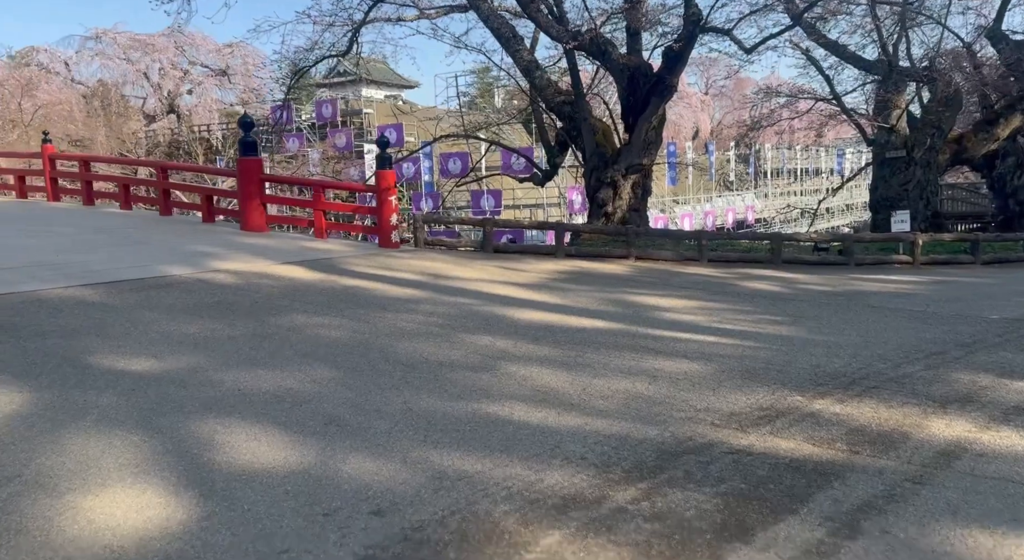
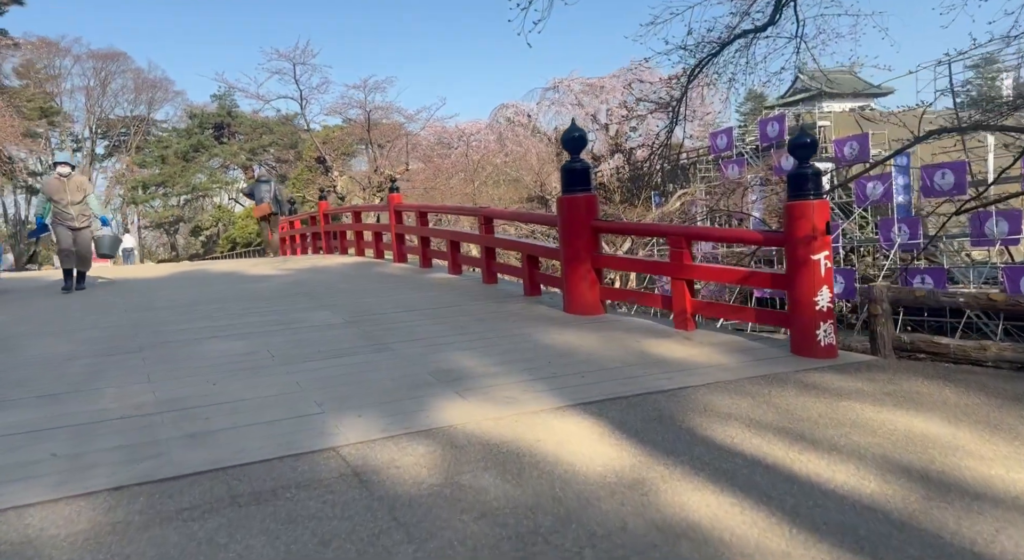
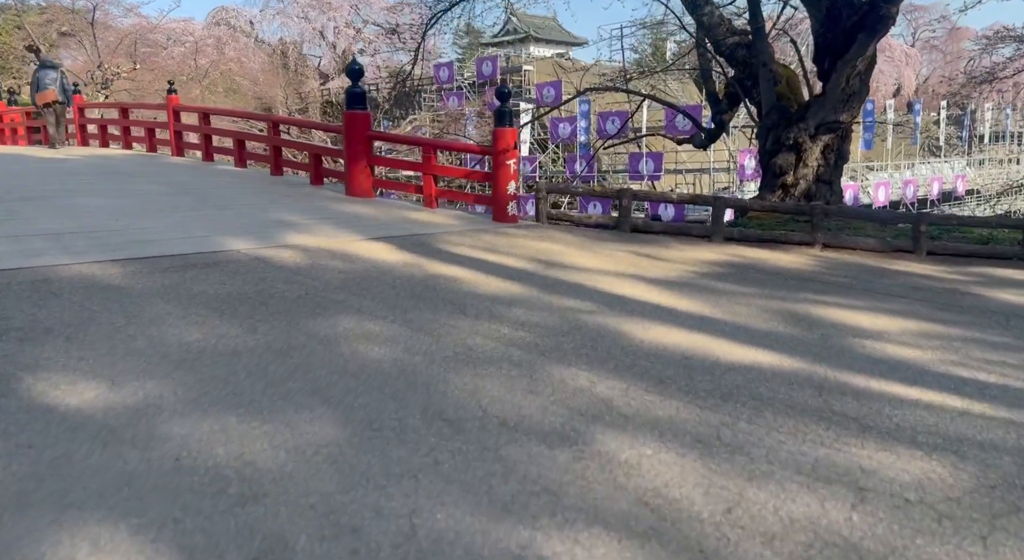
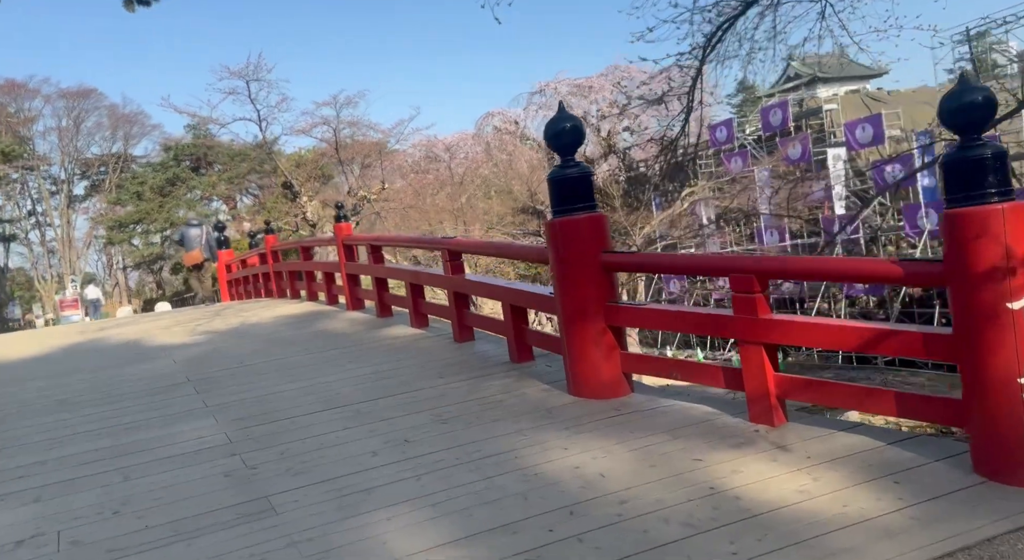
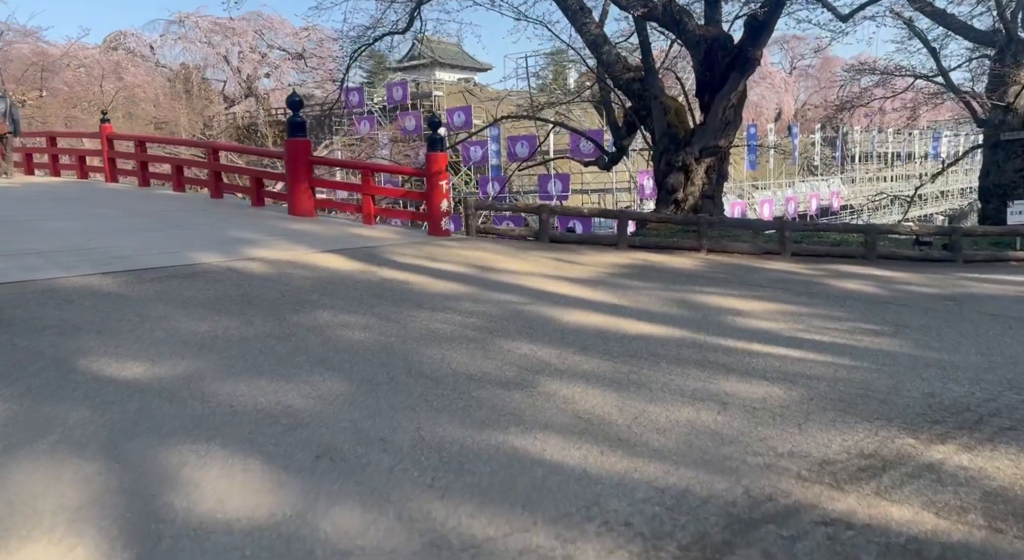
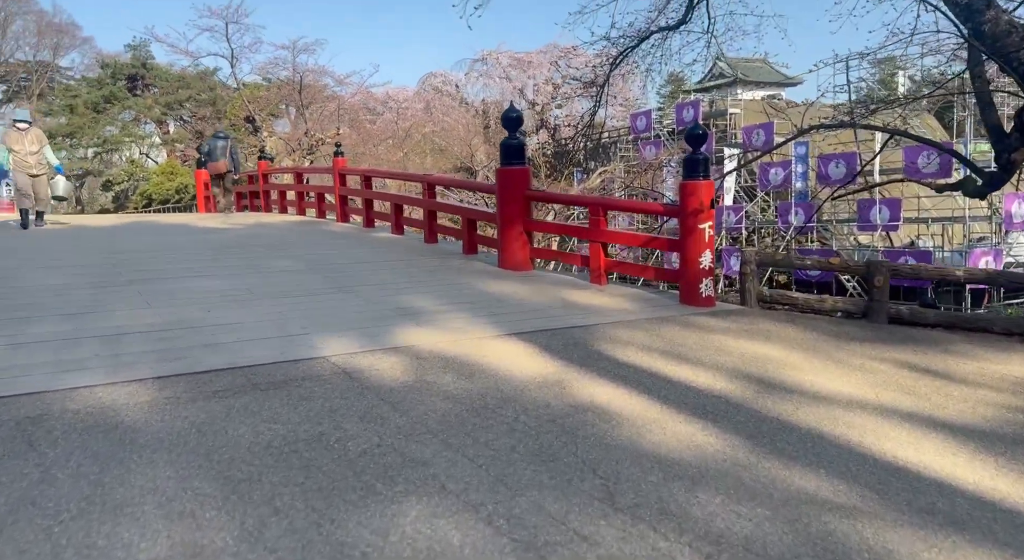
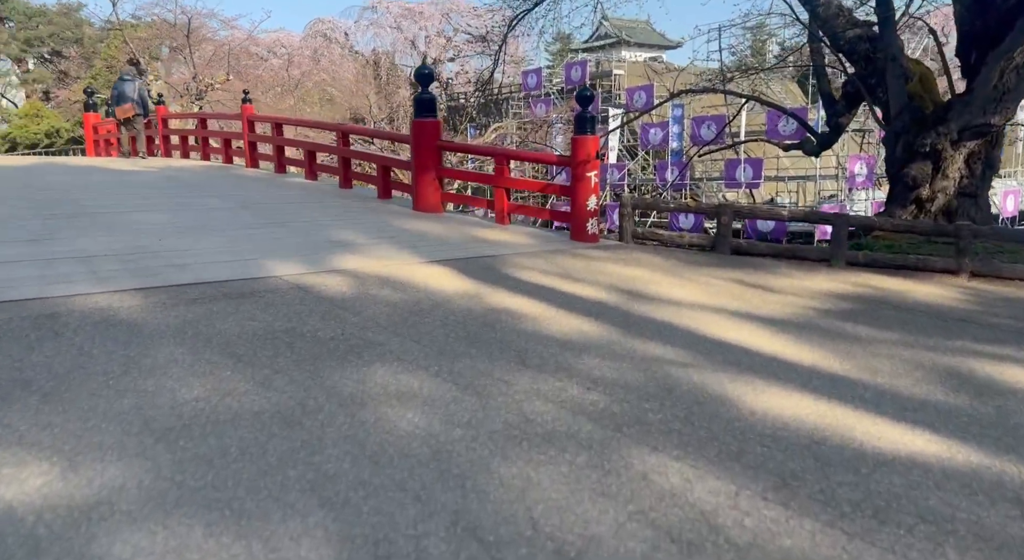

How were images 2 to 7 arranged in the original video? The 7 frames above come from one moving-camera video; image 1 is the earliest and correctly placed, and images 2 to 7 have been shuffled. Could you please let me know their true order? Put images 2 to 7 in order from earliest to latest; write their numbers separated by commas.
5, 3, 7, 6, 2, 4
